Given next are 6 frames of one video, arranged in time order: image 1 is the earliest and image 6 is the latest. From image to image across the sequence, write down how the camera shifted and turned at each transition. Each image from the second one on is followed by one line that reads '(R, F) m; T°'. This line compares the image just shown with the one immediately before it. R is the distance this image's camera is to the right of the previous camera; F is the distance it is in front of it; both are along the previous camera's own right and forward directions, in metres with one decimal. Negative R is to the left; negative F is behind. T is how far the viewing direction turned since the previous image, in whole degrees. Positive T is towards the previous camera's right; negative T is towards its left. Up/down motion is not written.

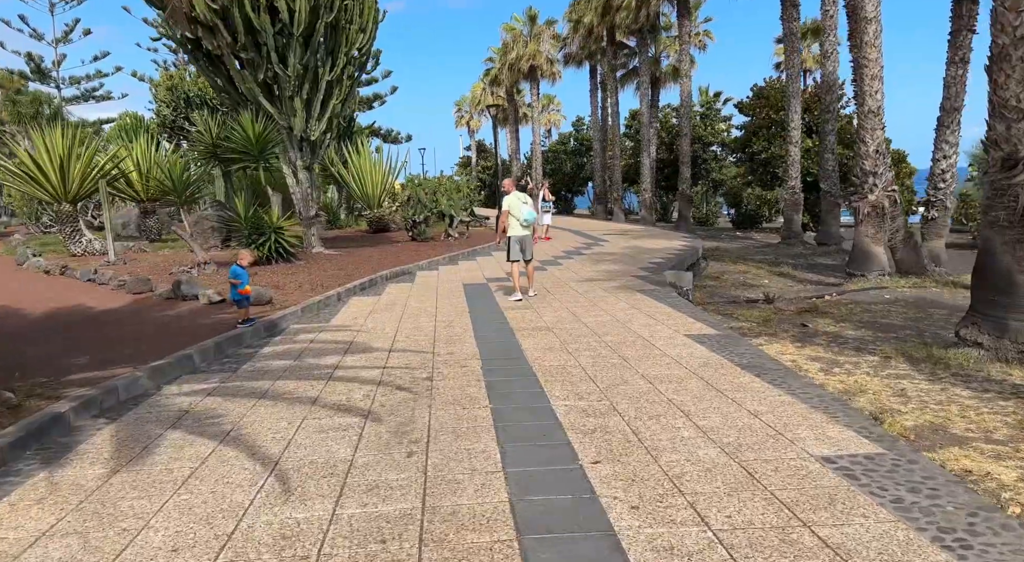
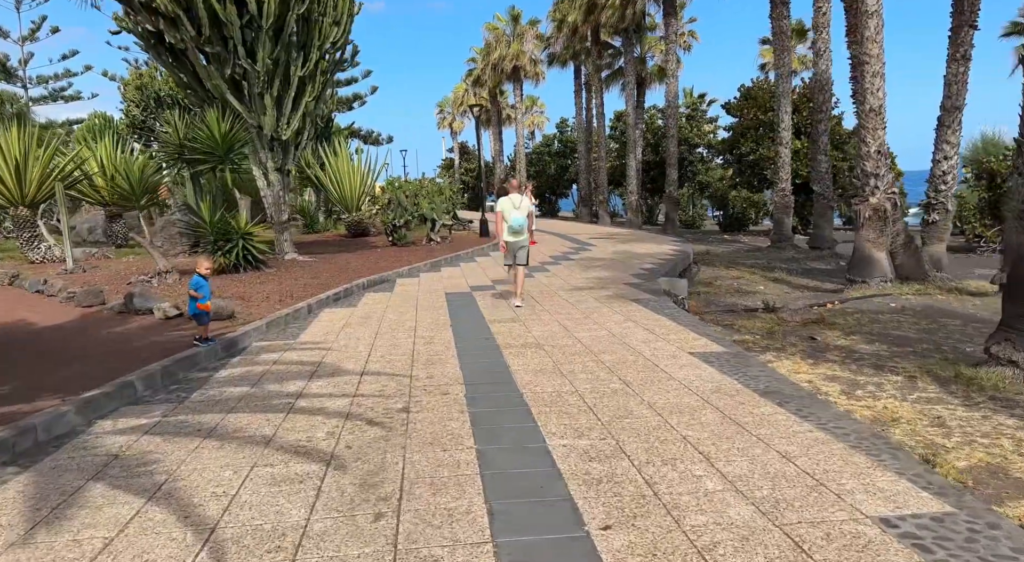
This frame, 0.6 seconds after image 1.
(0.0, +0.6) m; +2°
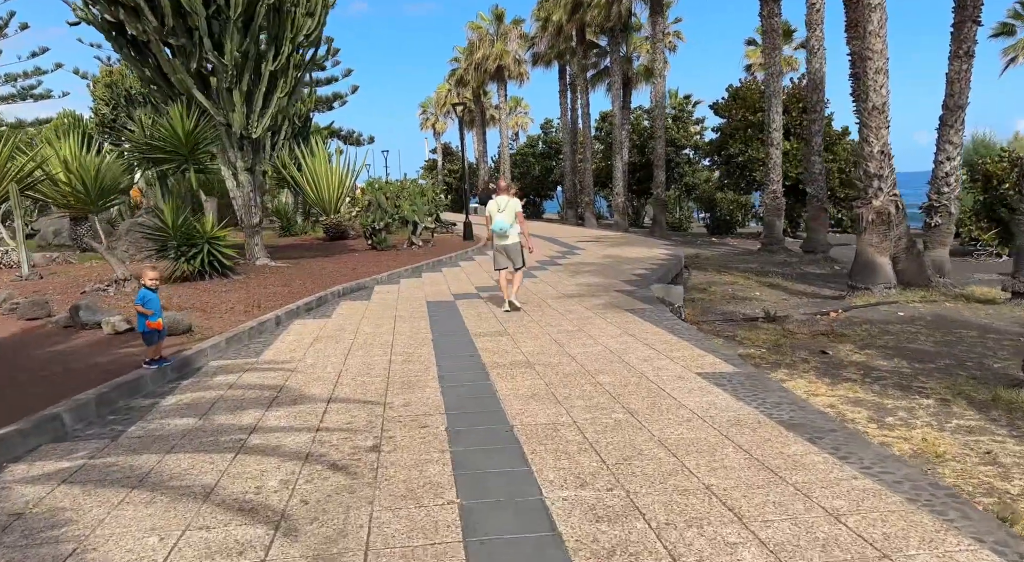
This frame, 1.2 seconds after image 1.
(0.0, +0.6) m; +1°
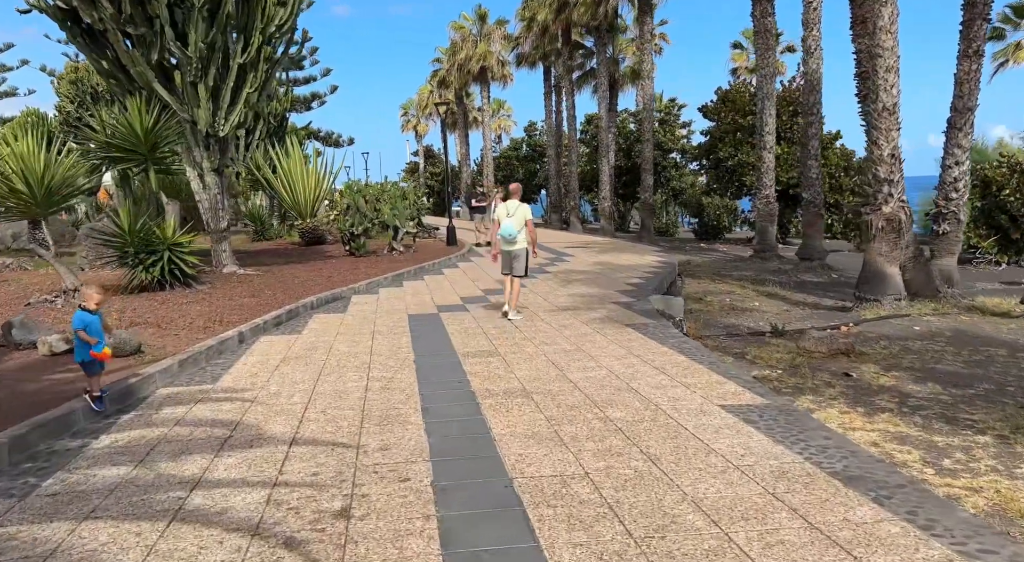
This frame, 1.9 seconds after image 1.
(-0.1, +0.7) m; +2°
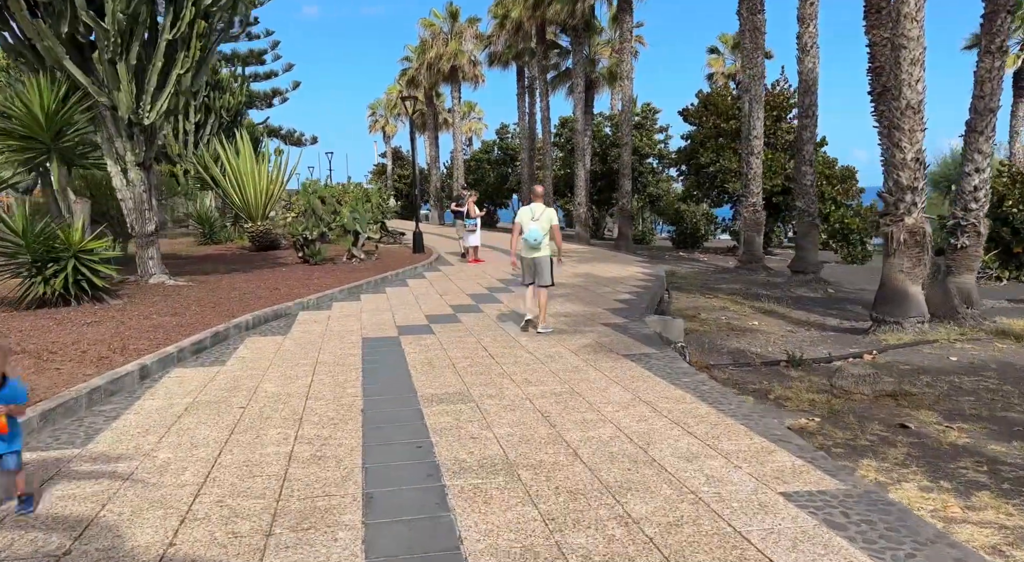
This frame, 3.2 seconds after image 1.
(-0.1, +1.3) m; +3°
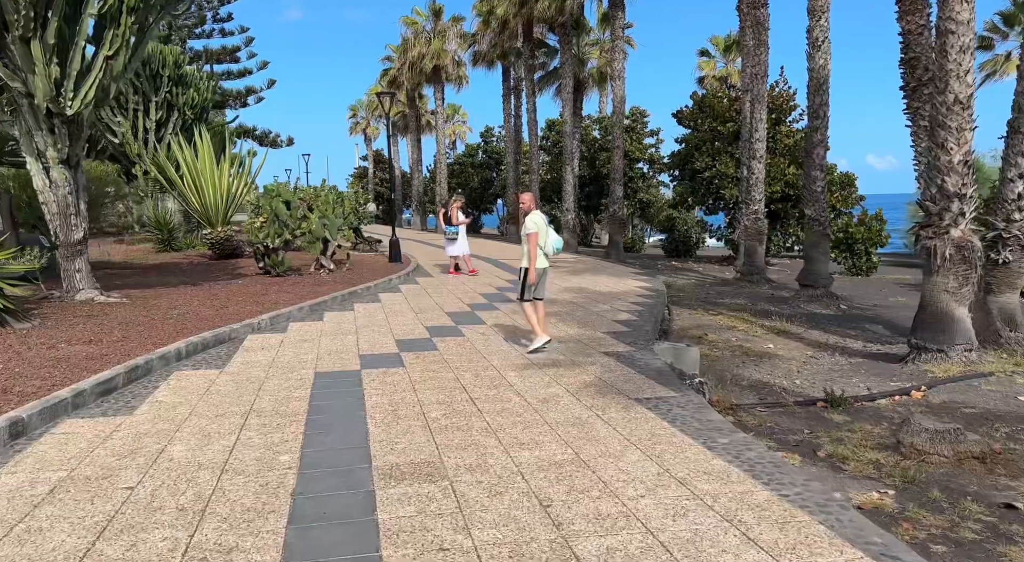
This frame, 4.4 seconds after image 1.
(0.0, +1.2) m; +1°
